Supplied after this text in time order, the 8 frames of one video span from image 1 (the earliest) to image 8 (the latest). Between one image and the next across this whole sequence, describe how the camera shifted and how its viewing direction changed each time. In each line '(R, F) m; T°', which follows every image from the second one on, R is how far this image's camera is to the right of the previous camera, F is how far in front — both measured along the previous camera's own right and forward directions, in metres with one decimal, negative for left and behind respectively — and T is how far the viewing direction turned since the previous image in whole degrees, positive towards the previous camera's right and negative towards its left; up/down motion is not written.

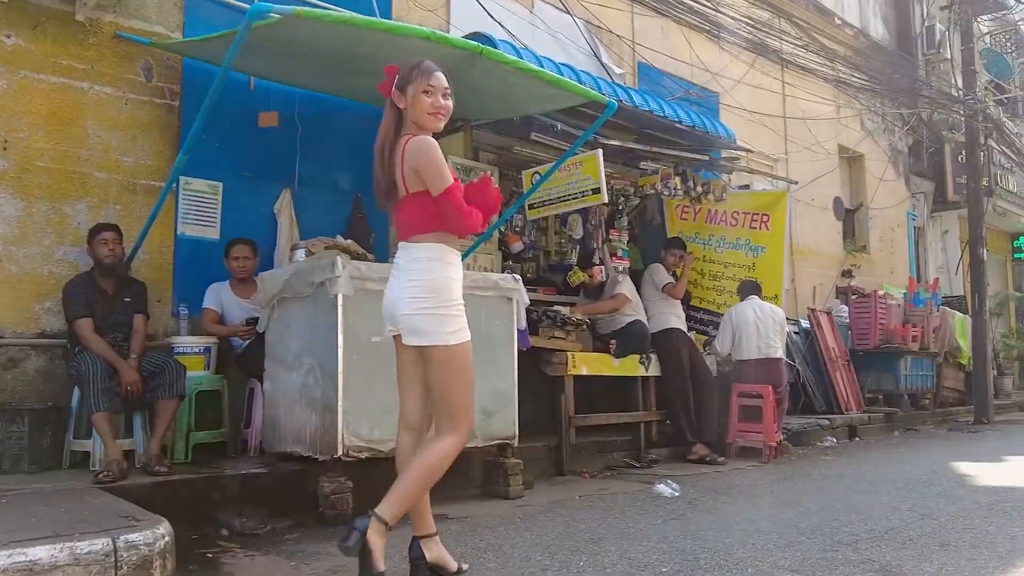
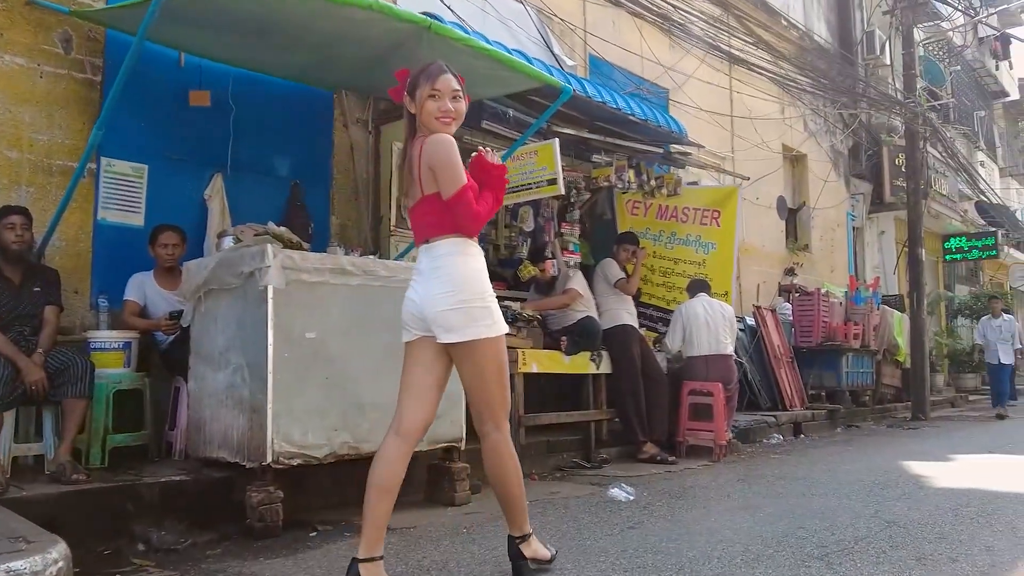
(0.0, +0.3) m; +4°
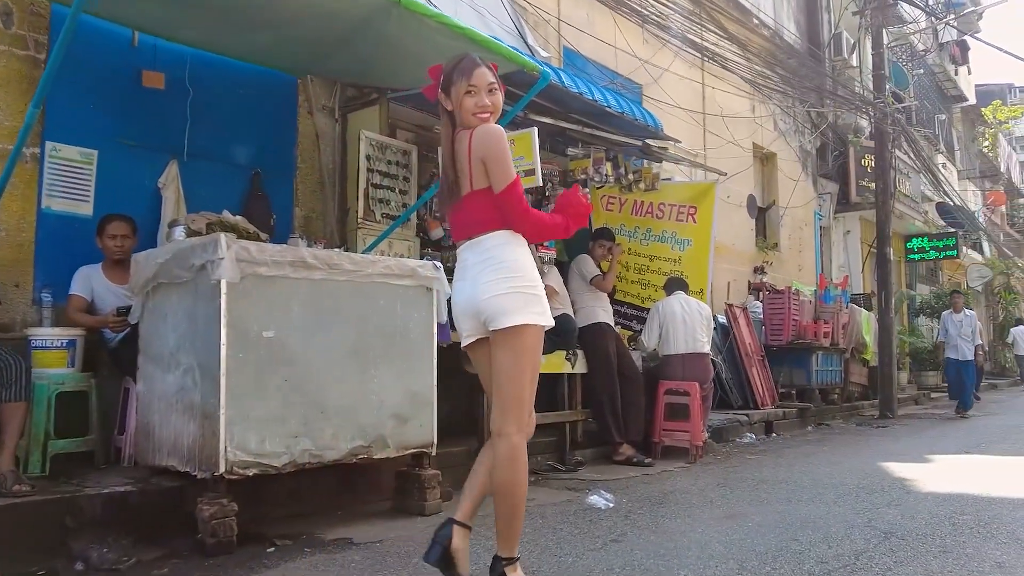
(0.0, +0.2) m; +2°
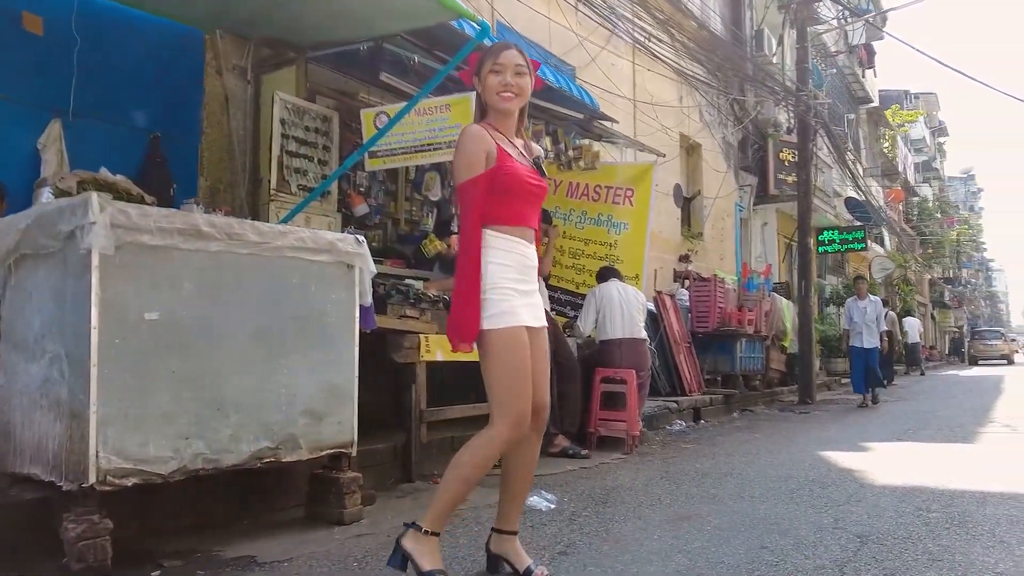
(0.0, +0.4) m; +6°
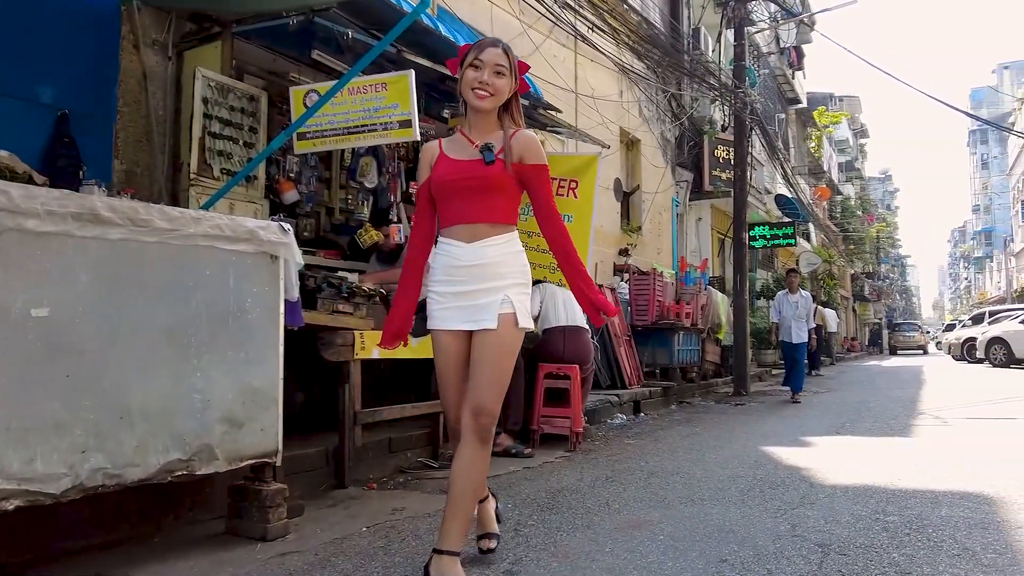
(0.0, +0.2) m; +5°
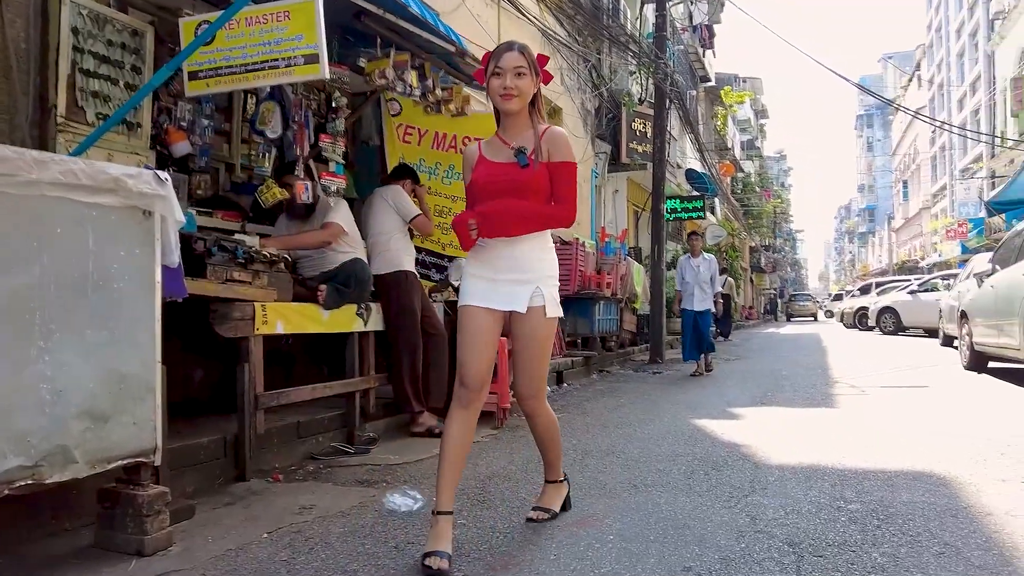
(0.0, +0.4) m; +6°
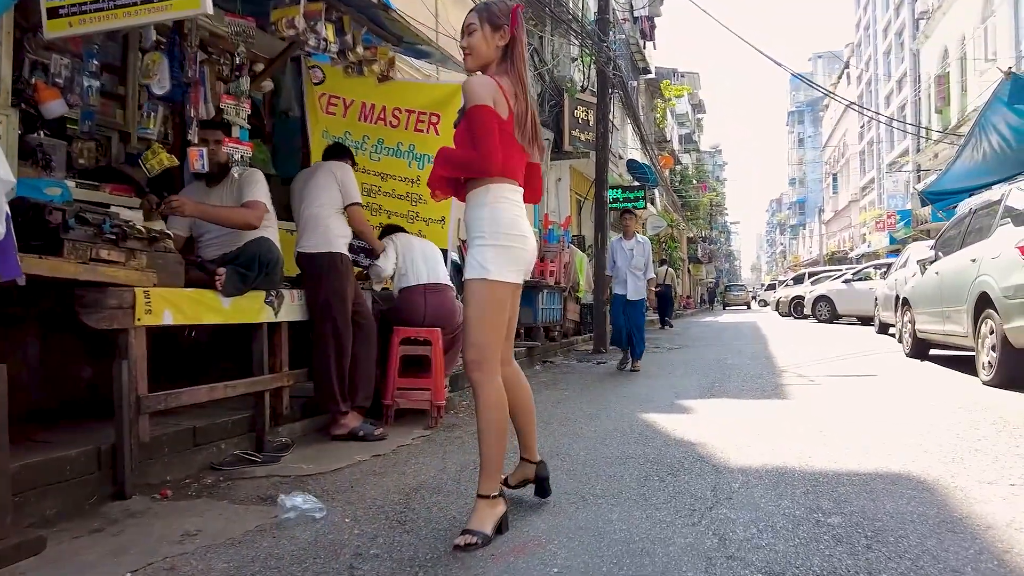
(+0.1, +0.5) m; +4°
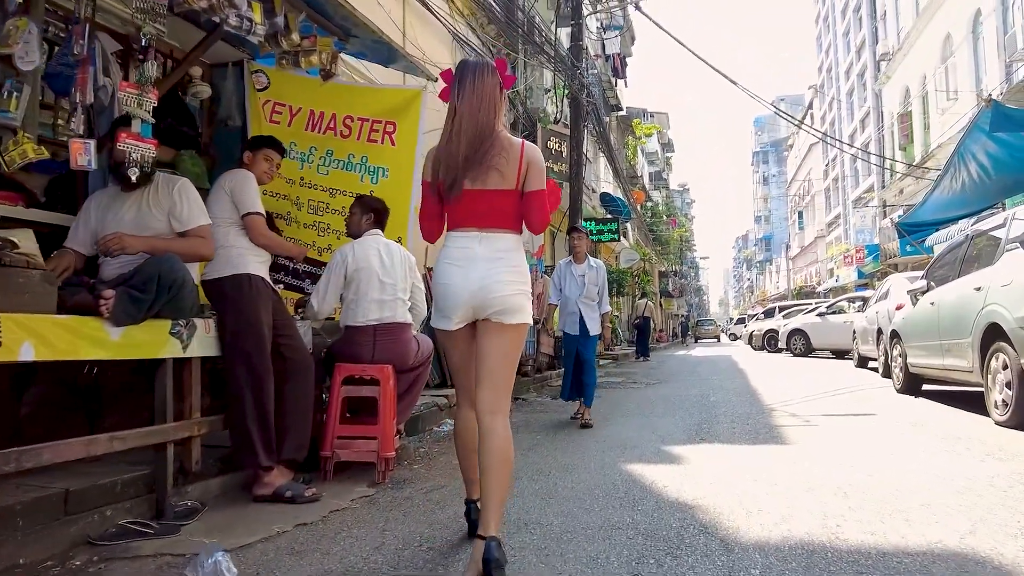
(+0.1, +0.7) m; +2°
